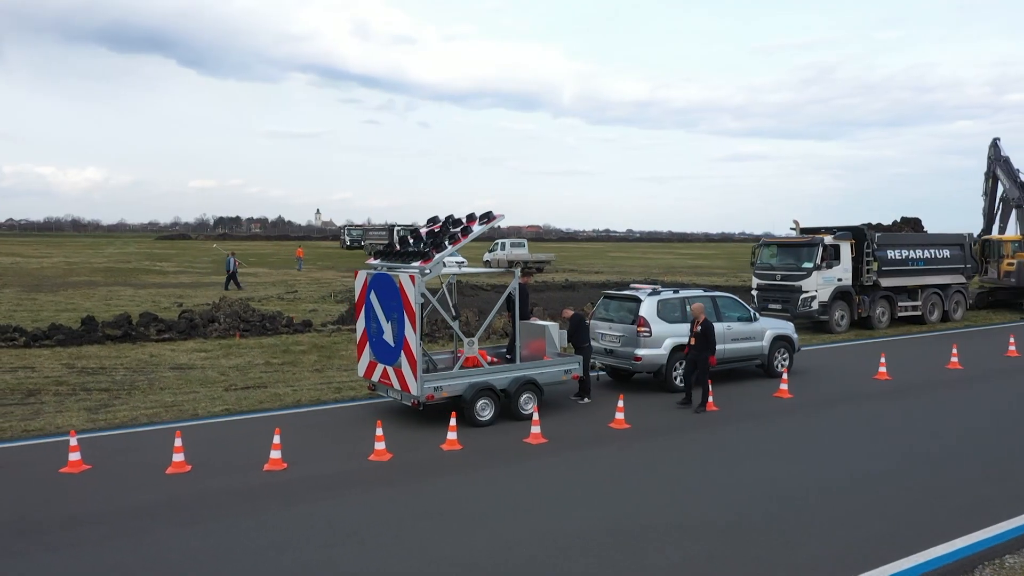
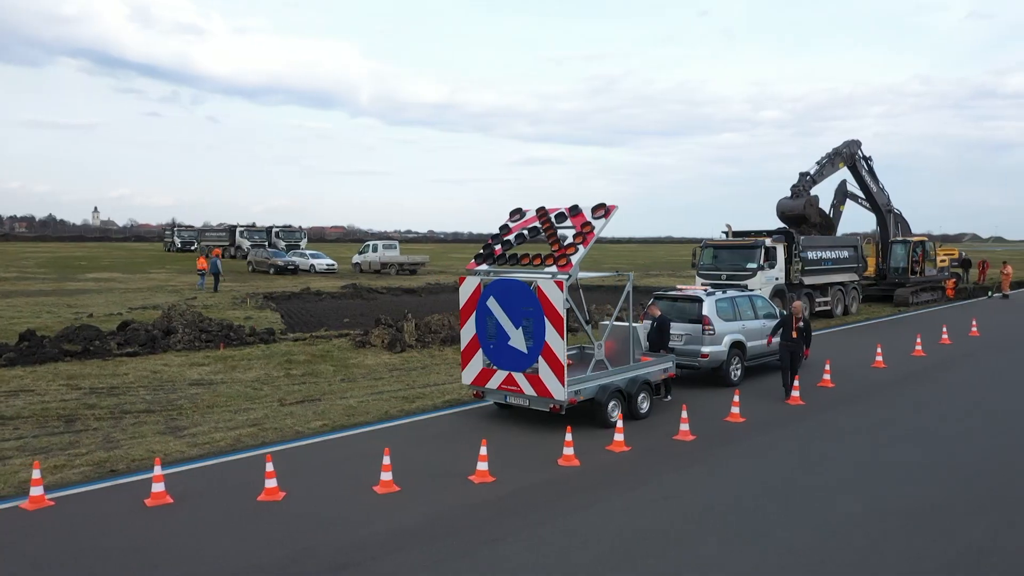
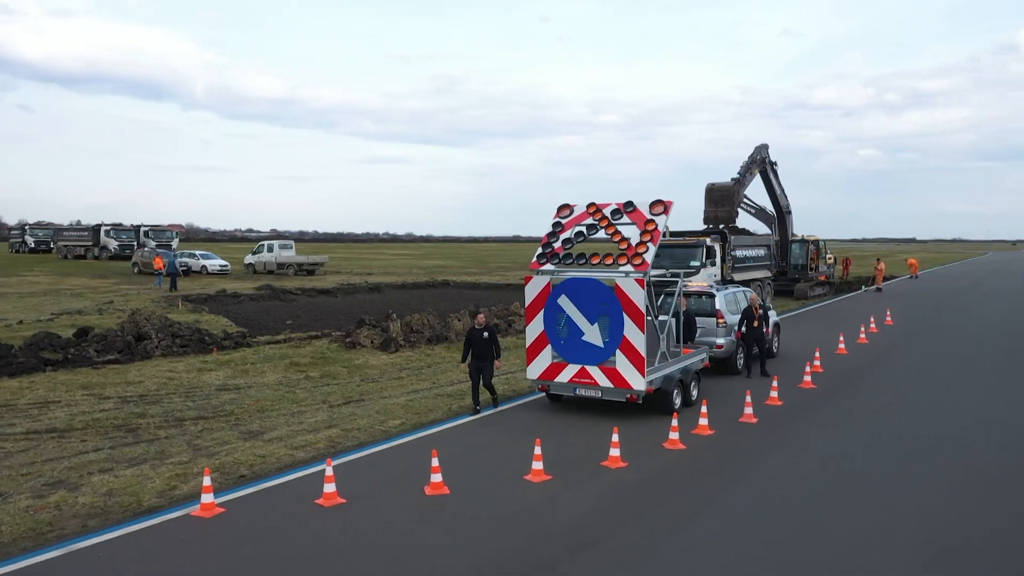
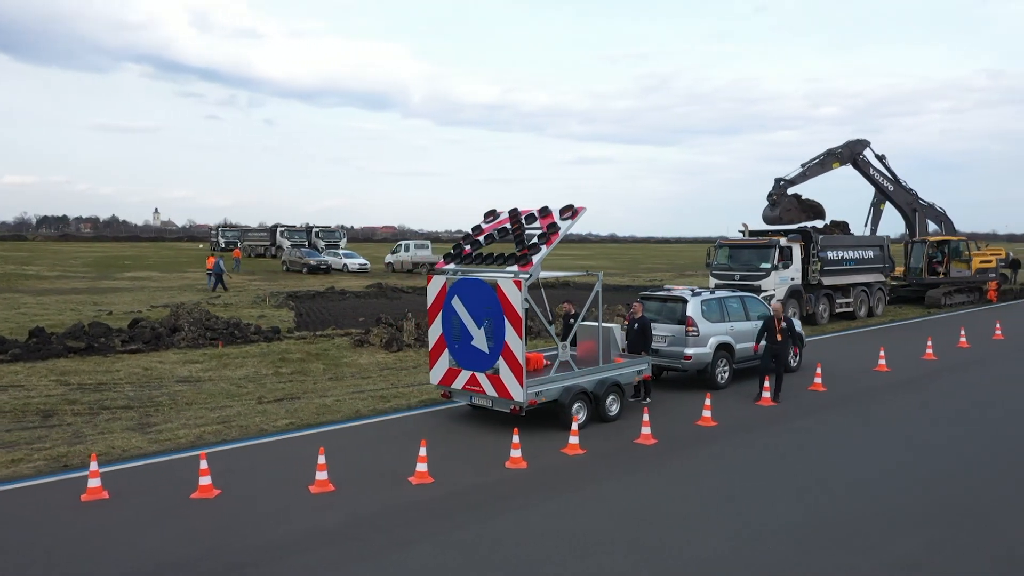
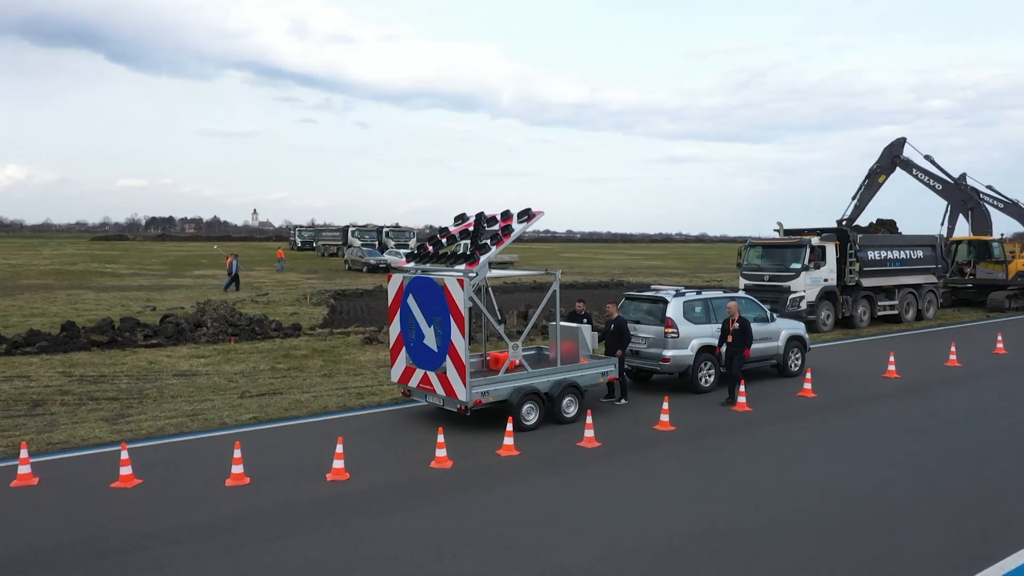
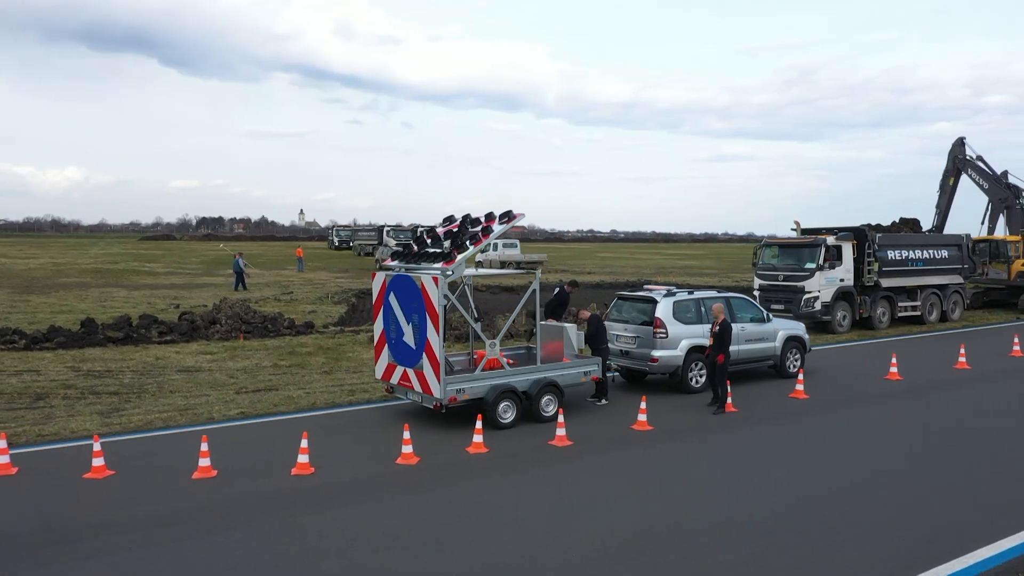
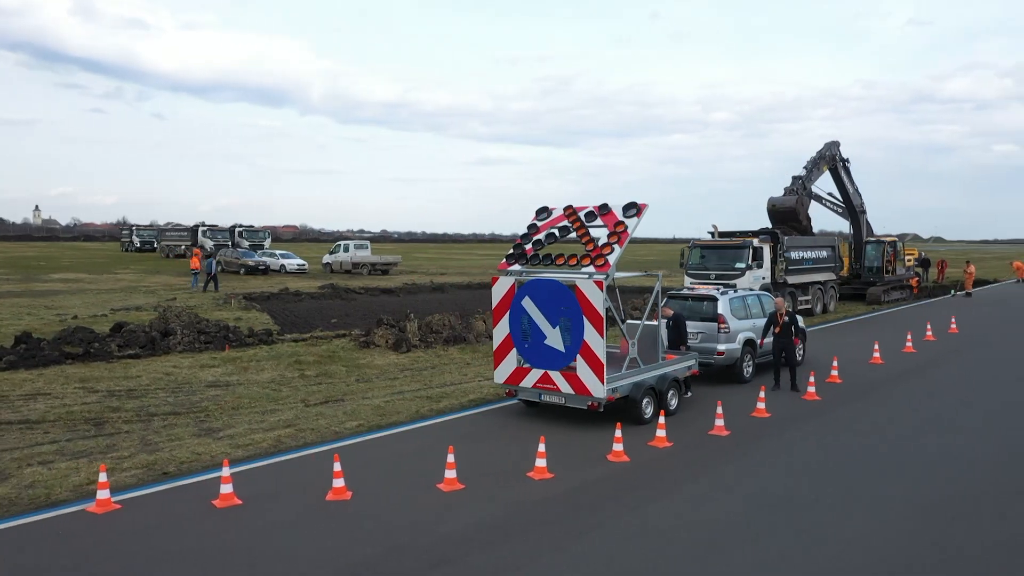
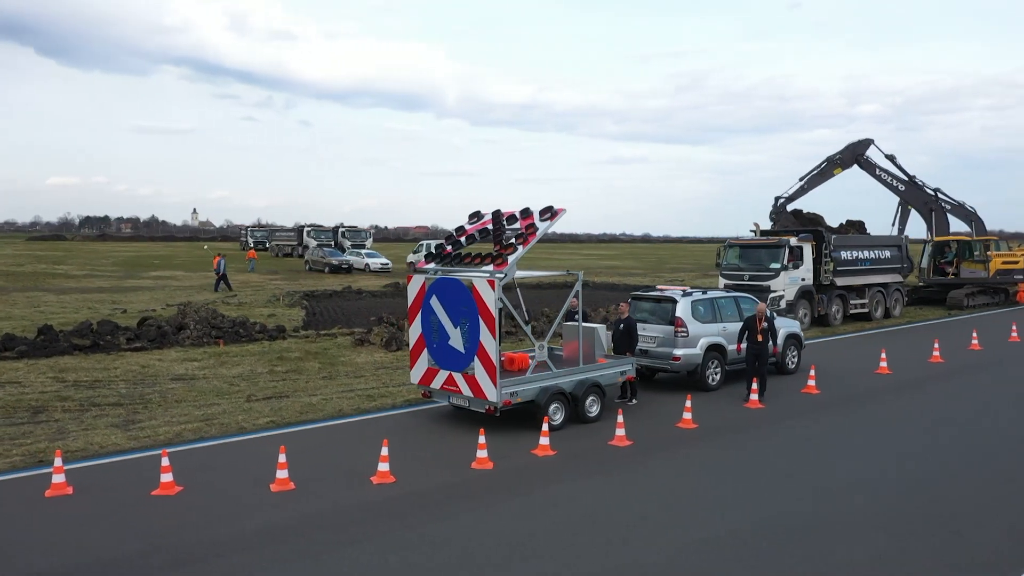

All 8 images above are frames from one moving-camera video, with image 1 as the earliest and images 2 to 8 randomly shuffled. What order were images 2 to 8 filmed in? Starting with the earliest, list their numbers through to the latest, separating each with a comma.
6, 5, 8, 4, 2, 7, 3
